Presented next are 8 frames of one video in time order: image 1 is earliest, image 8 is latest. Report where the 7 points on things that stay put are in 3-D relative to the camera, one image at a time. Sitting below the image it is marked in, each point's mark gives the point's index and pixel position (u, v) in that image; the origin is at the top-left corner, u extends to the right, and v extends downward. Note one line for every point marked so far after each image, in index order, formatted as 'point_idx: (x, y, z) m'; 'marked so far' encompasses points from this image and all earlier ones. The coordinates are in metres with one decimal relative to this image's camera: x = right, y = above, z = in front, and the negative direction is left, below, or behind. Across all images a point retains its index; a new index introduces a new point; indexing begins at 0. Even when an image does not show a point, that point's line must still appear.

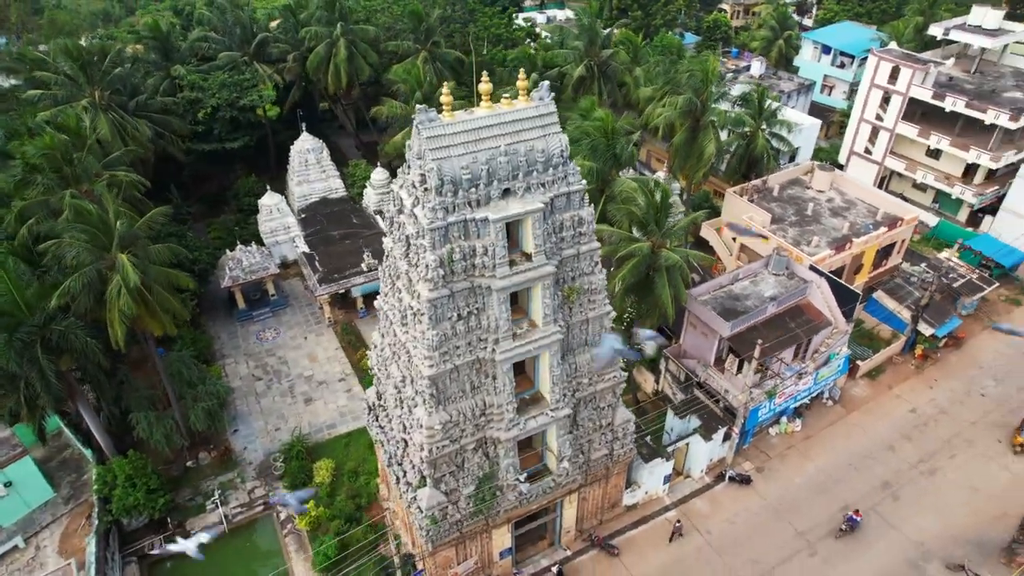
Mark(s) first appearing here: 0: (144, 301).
0: (-9.8, -0.5, +17.7) m
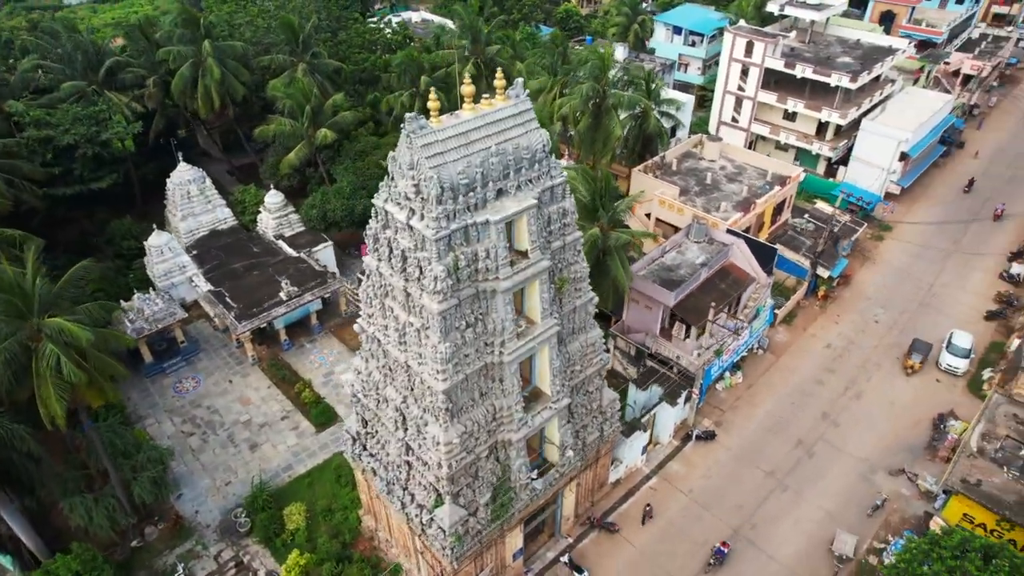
0: (-10.1, -2.0, +15.5) m
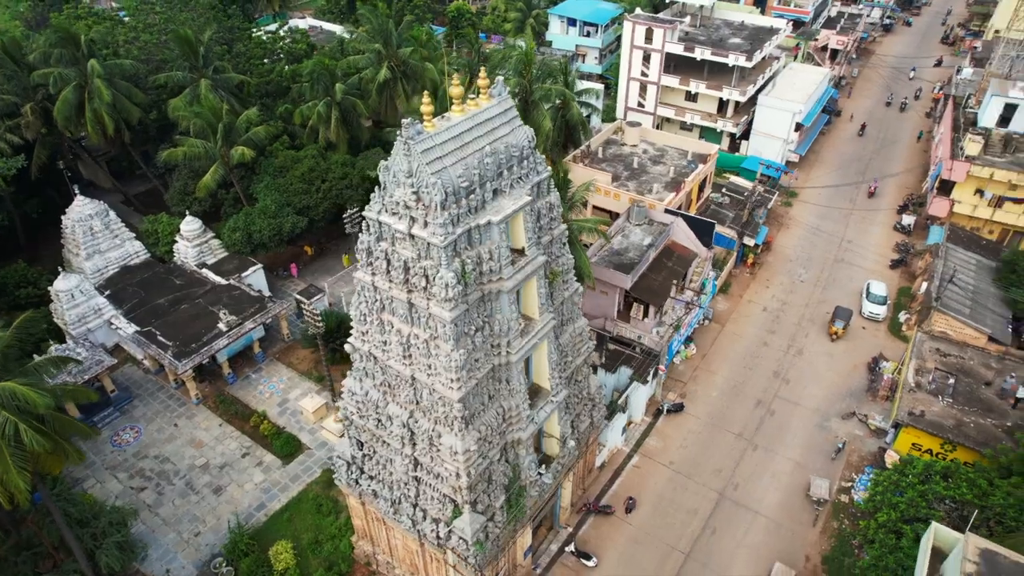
0: (-9.9, -3.2, +13.9) m
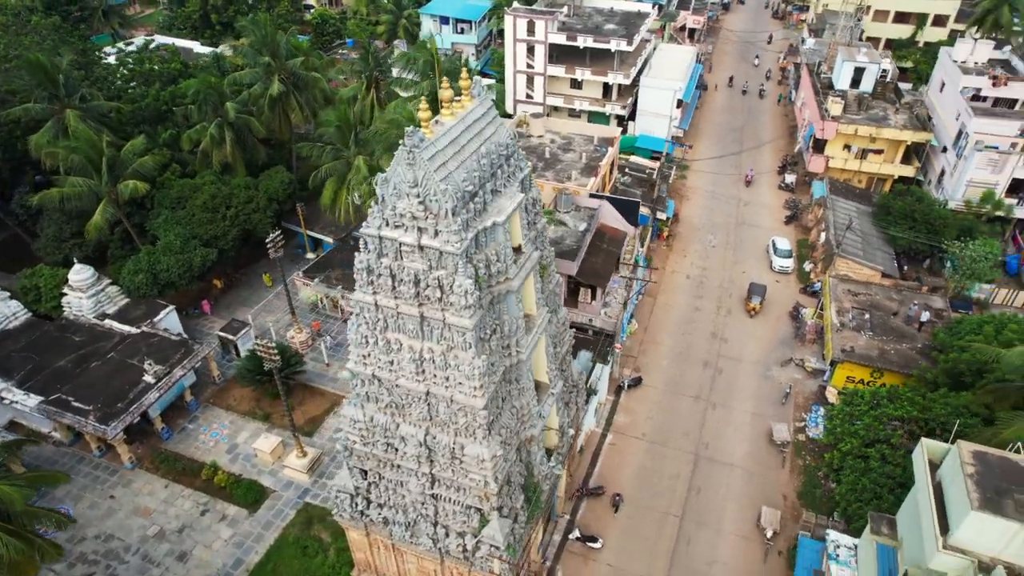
0: (-9.1, -4.5, +12.0) m
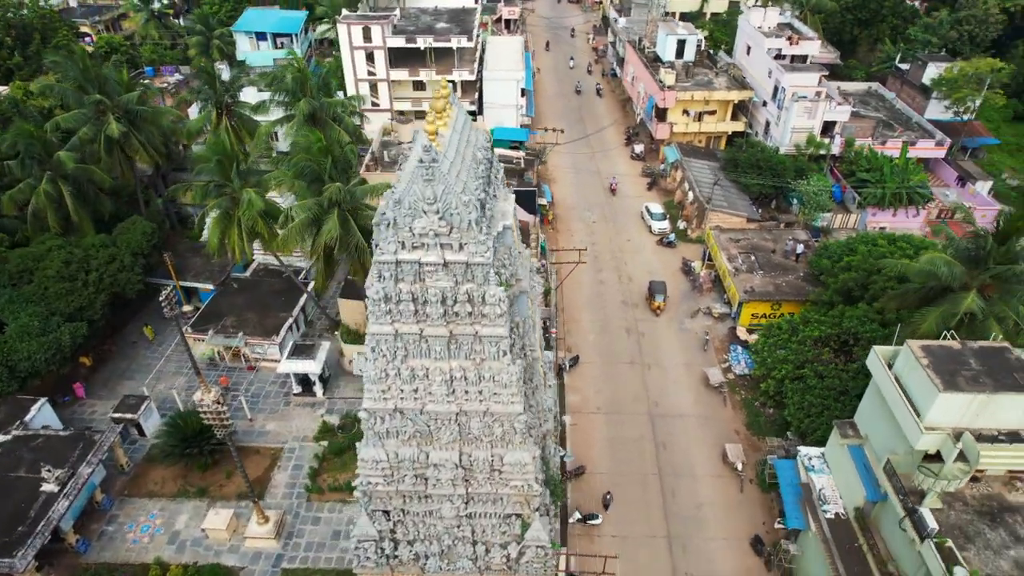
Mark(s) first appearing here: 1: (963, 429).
0: (-7.1, -6.2, +9.8) m
1: (+10.1, -3.1, +14.6) m
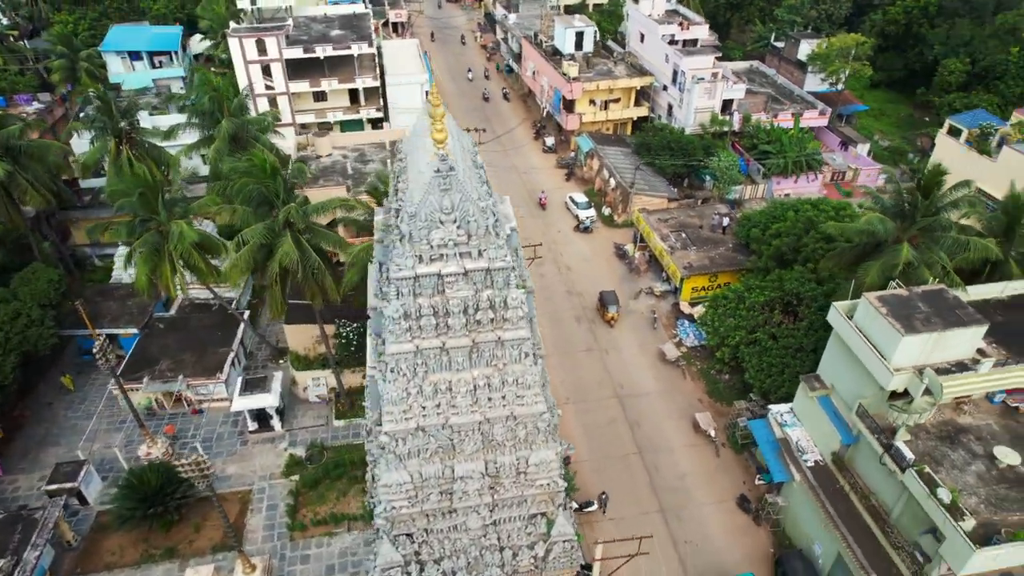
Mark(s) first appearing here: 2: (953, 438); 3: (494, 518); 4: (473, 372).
0: (-5.5, -7.0, +8.7) m
1: (+10.2, -1.9, +16.2) m
2: (+11.4, -3.9, +16.8) m
3: (-0.4, -5.1, +14.3) m
4: (-0.8, -1.6, +12.5) m
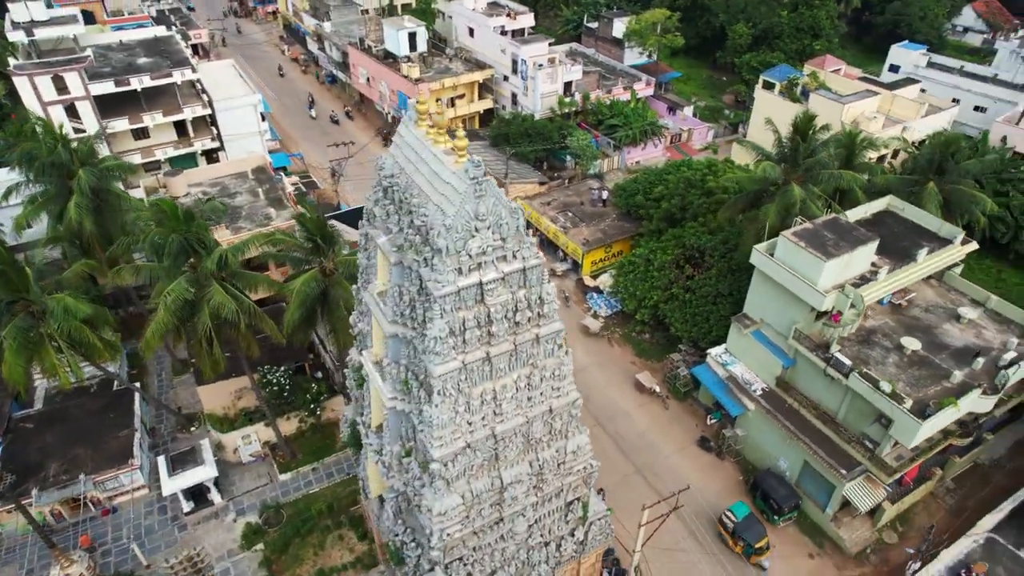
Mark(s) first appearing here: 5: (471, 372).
0: (-2.4, -7.8, +7.6) m
1: (+9.5, +0.1, +18.8) m
2: (+10.8, -1.5, +19.8) m
3: (+0.6, -5.0, +14.3) m
4: (0.0, -1.7, +12.4) m
5: (-0.8, -1.6, +11.8) m
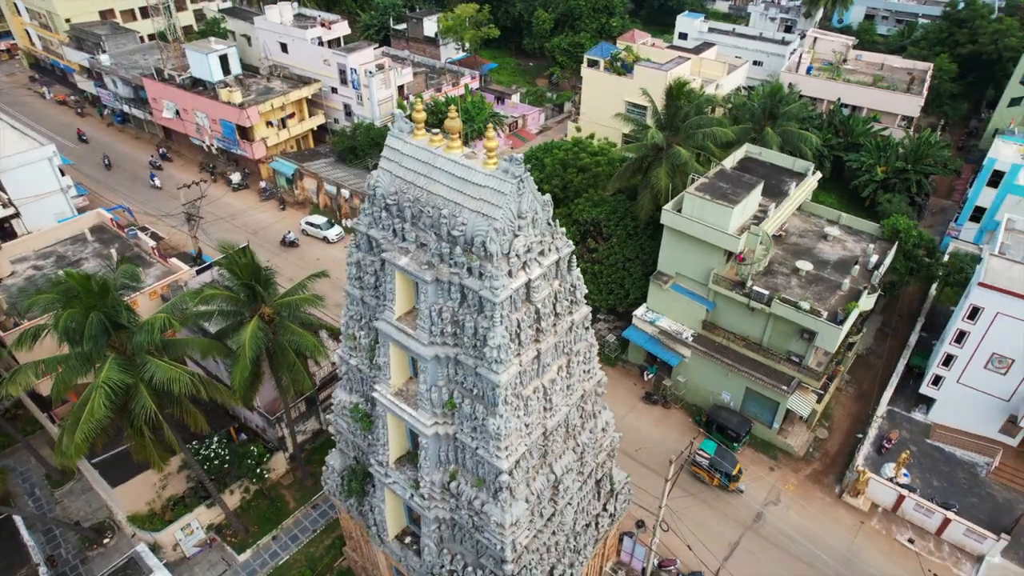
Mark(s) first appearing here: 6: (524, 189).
0: (+1.2, -7.9, +7.3) m
1: (+7.5, +2.0, +21.1) m
2: (+8.9, +0.6, +22.5) m
3: (+1.5, -4.8, +14.5) m
4: (+0.8, -1.5, +12.4) m
5: (+0.3, -1.6, +11.6) m
6: (+0.2, +1.6, +10.4) m
